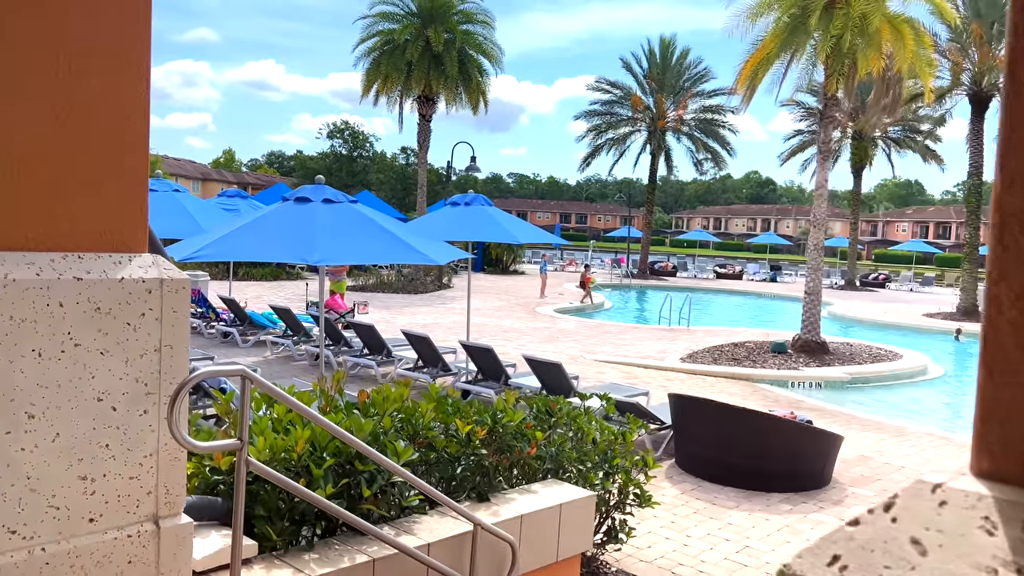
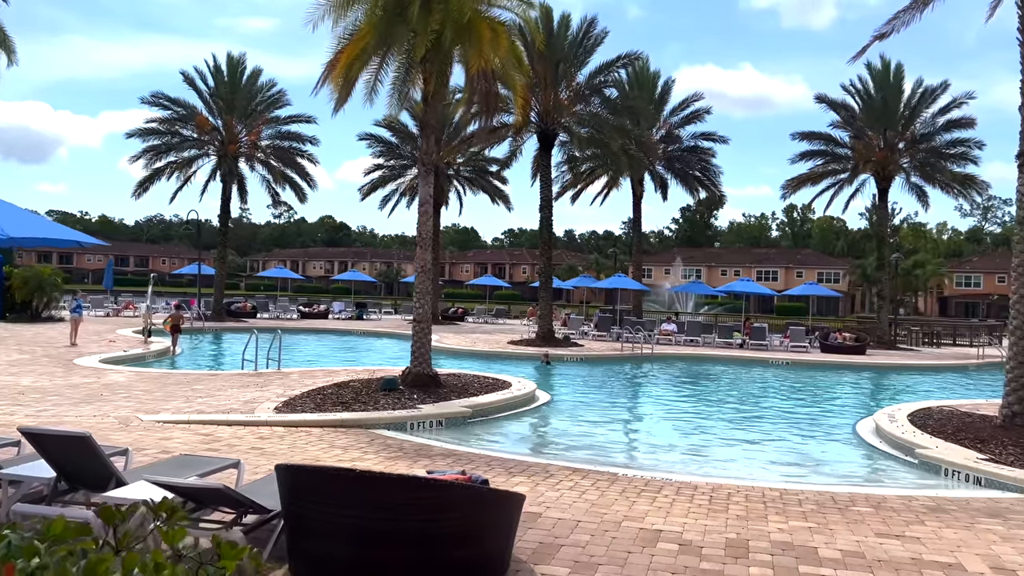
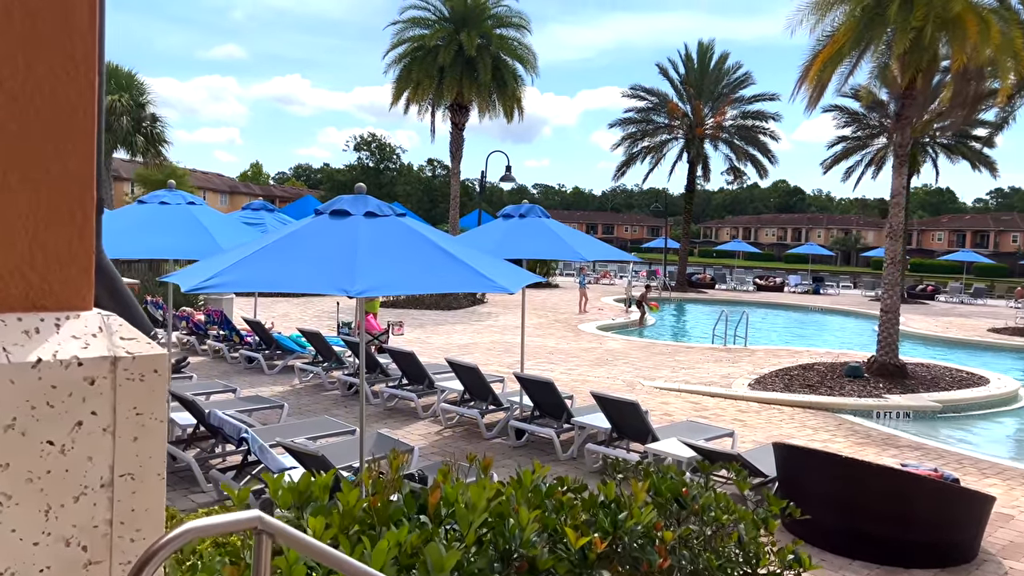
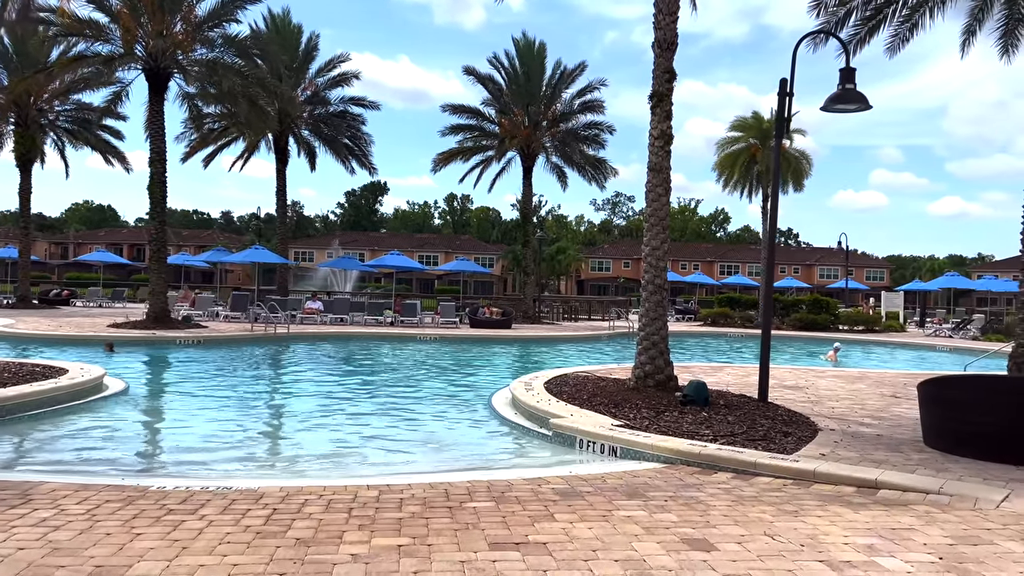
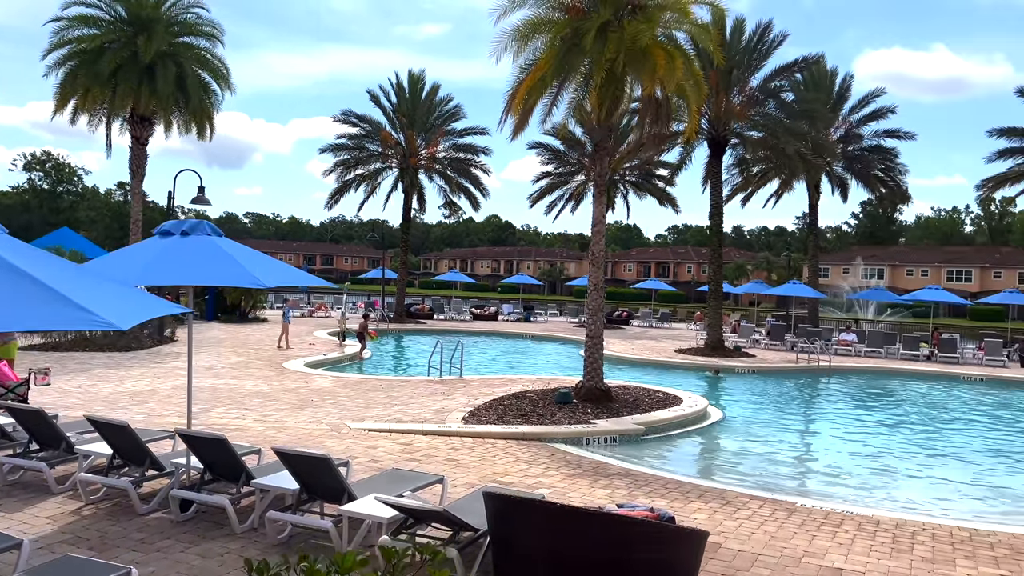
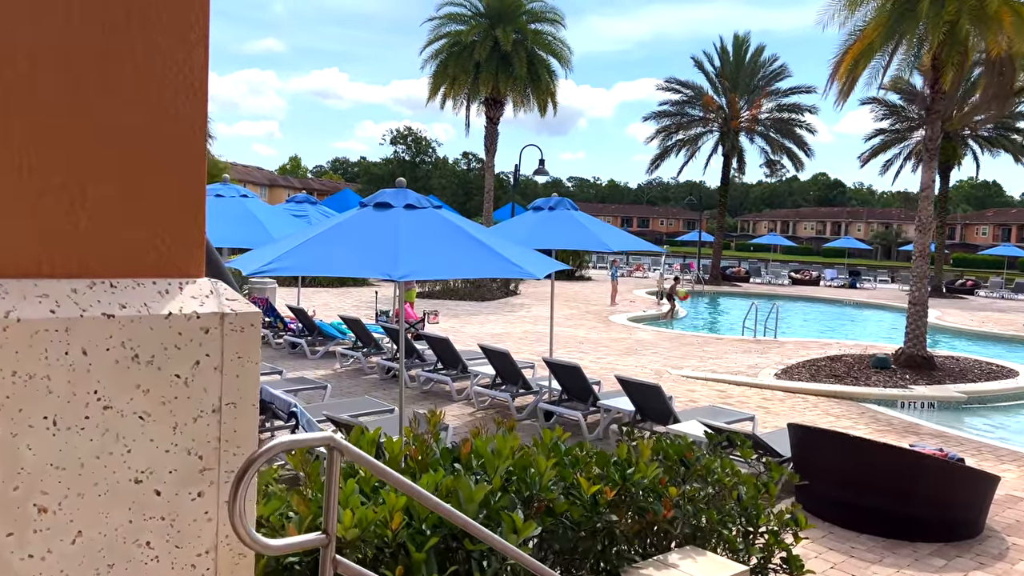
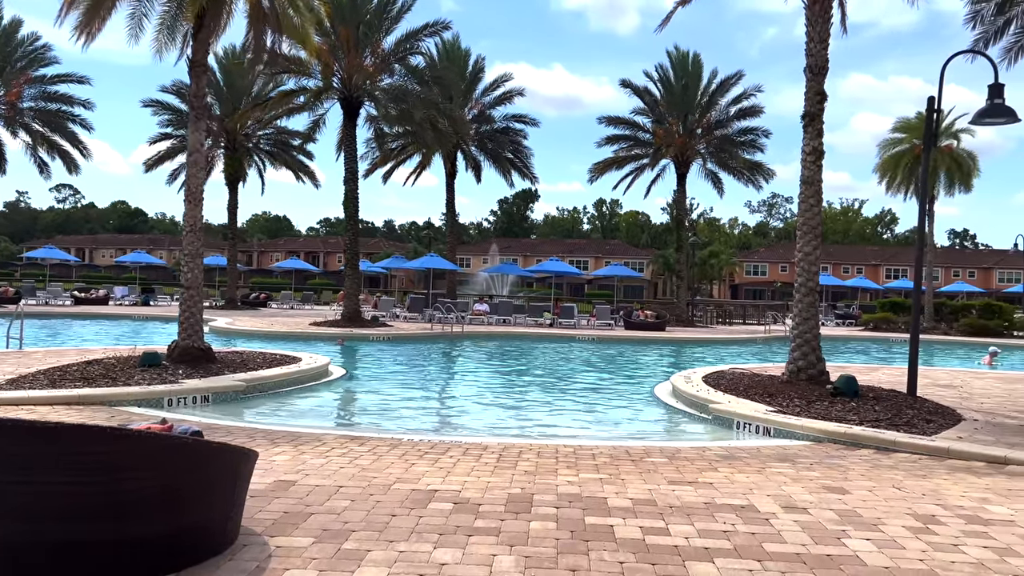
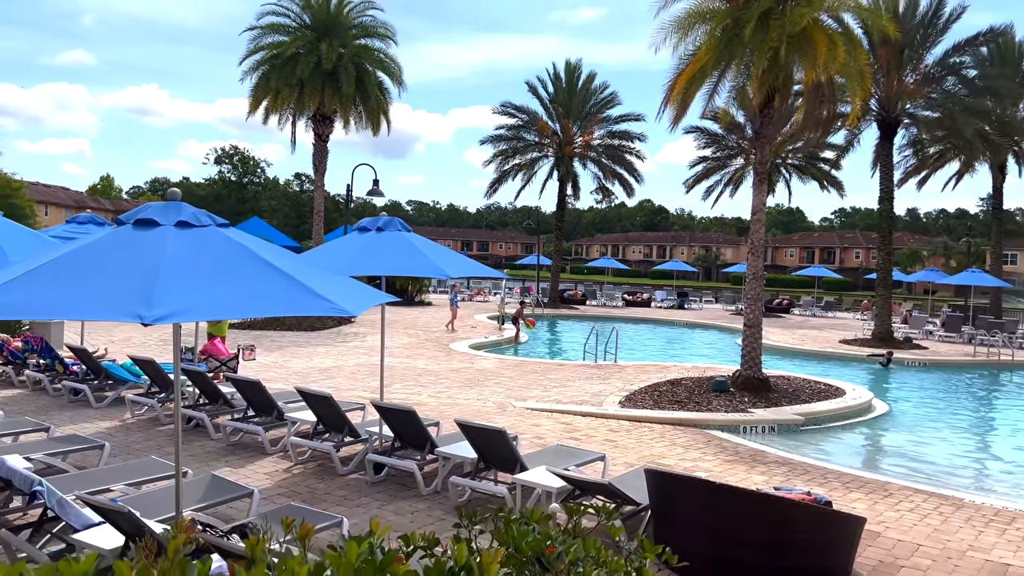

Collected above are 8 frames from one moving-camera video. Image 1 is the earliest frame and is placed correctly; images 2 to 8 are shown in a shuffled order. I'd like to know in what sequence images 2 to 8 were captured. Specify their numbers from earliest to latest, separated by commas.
6, 3, 8, 5, 2, 7, 4
